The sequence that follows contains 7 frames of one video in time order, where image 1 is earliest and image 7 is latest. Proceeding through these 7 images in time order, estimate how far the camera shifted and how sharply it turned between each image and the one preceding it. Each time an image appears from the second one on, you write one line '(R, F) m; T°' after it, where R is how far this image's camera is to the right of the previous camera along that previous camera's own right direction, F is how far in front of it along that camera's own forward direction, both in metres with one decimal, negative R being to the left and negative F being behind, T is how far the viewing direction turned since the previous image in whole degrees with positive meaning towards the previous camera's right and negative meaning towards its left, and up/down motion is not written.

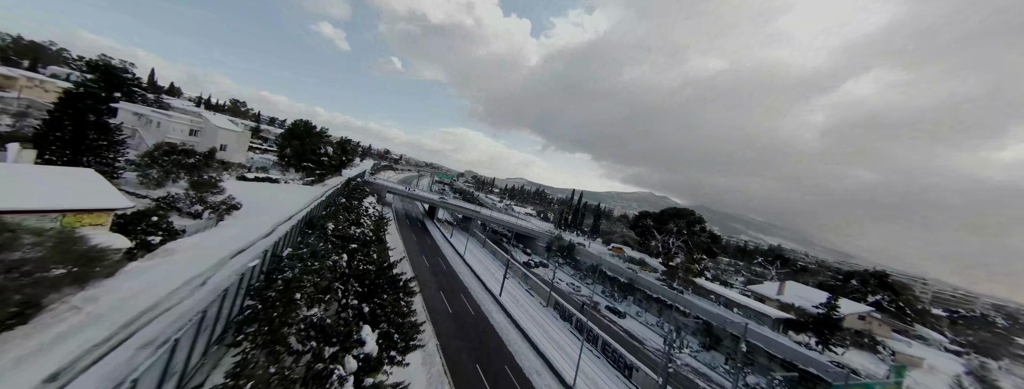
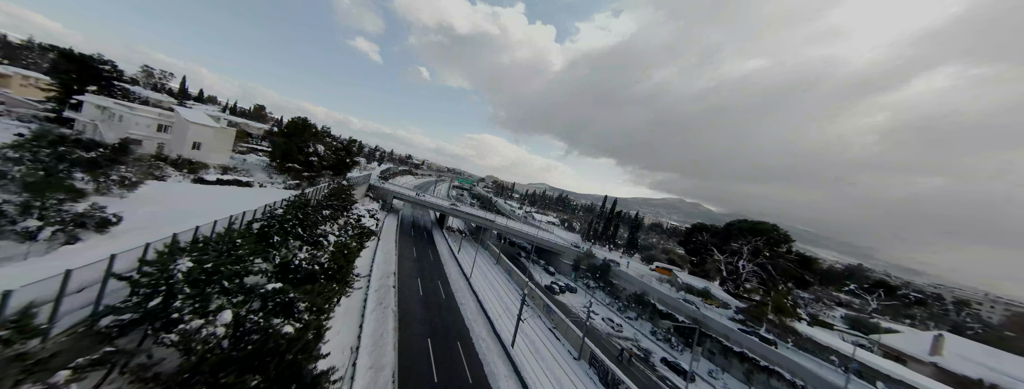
(+0.2, +6.8) m; -5°
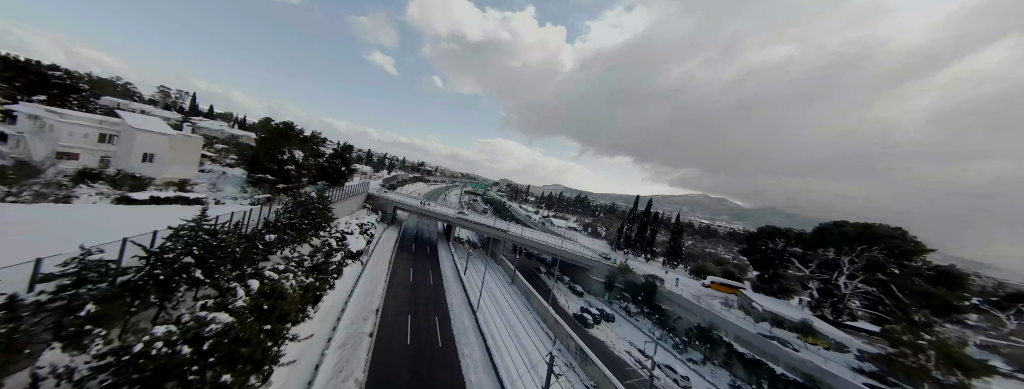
(0.0, +6.0) m; -3°
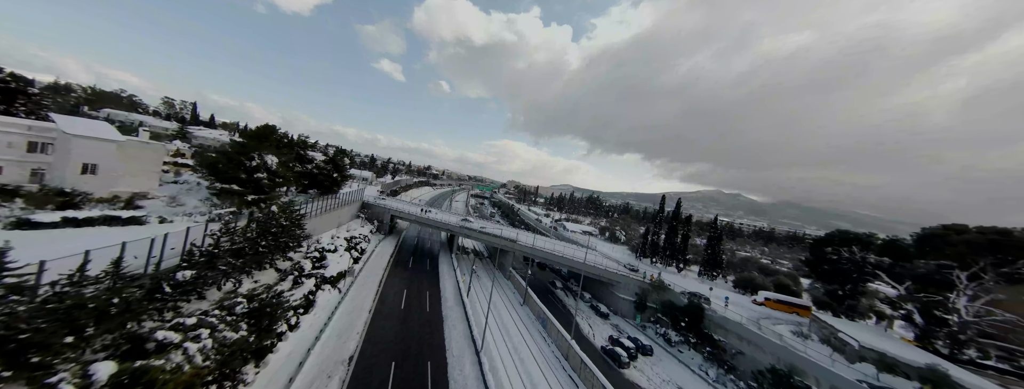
(-0.1, +4.3) m; -2°
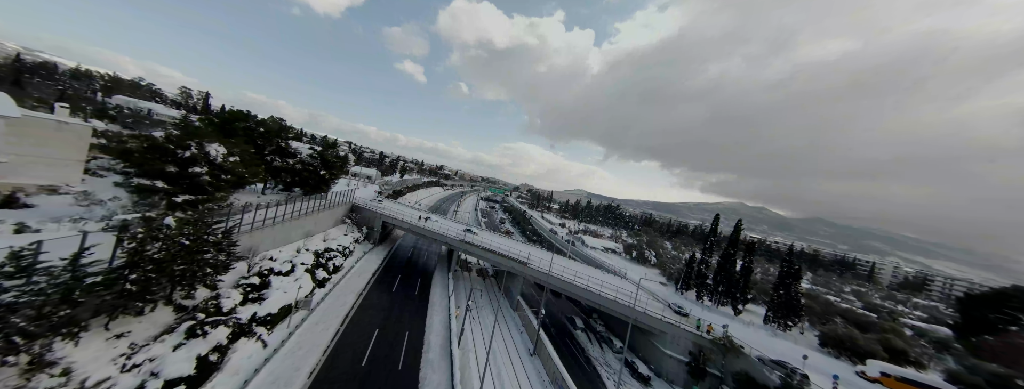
(0.0, +6.1) m; -3°
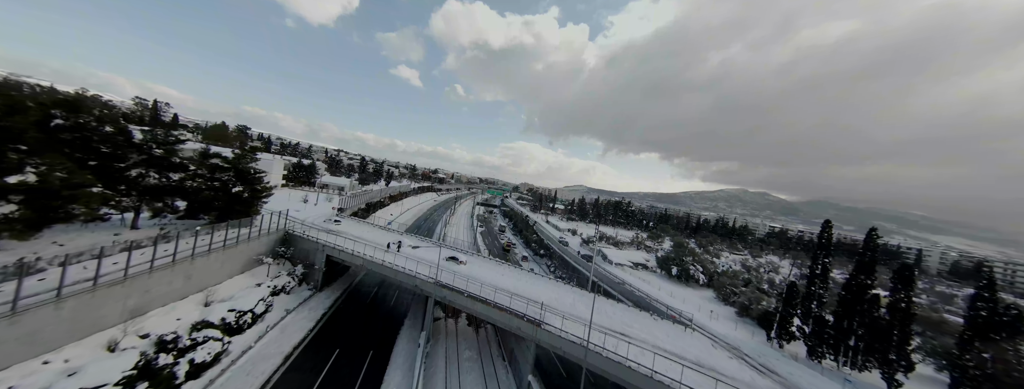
(+0.2, +9.9) m; 0°
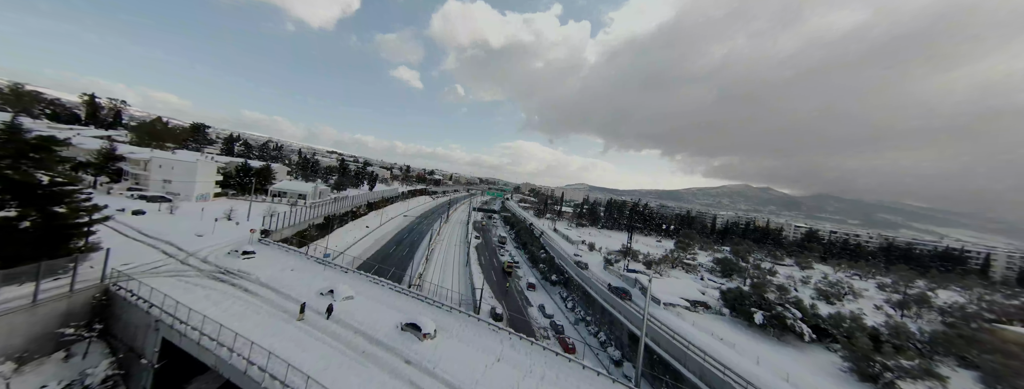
(0.0, +10.7) m; 0°
